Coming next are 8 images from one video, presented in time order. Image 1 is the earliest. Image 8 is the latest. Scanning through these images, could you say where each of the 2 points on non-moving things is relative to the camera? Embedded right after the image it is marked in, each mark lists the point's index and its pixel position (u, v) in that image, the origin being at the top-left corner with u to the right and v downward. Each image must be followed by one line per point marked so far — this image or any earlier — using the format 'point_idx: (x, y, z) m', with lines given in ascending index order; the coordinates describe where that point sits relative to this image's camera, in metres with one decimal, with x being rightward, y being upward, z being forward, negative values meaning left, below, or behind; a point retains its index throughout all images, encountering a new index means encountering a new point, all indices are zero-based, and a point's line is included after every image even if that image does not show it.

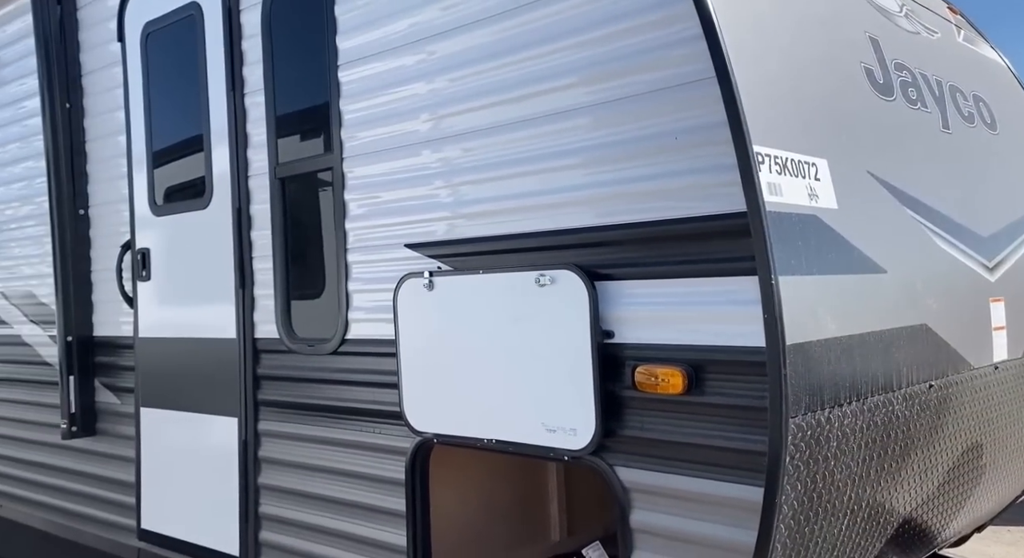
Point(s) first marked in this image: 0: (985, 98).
0: (+1.4, +0.5, +2.4) m
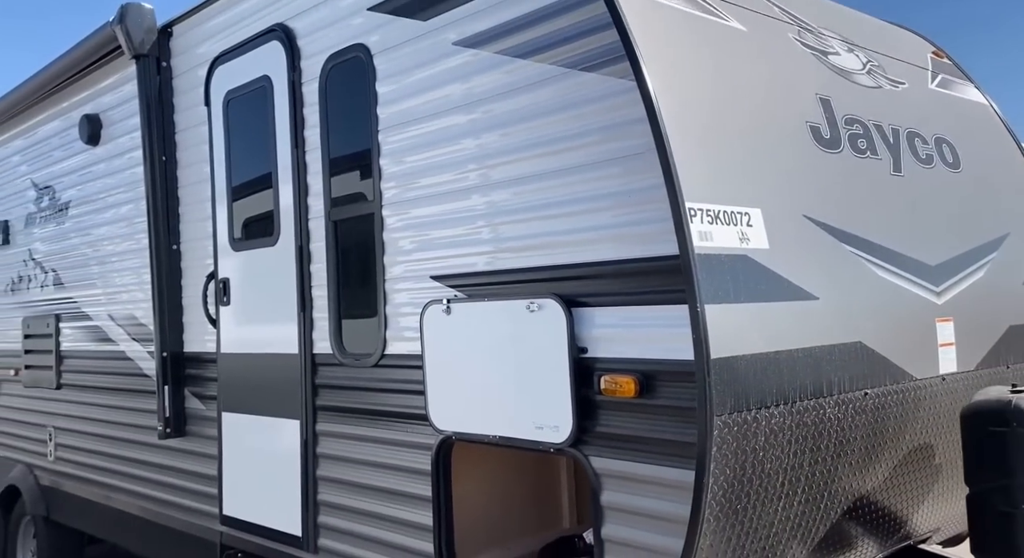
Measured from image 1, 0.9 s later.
0: (+1.4, +0.4, +2.7) m
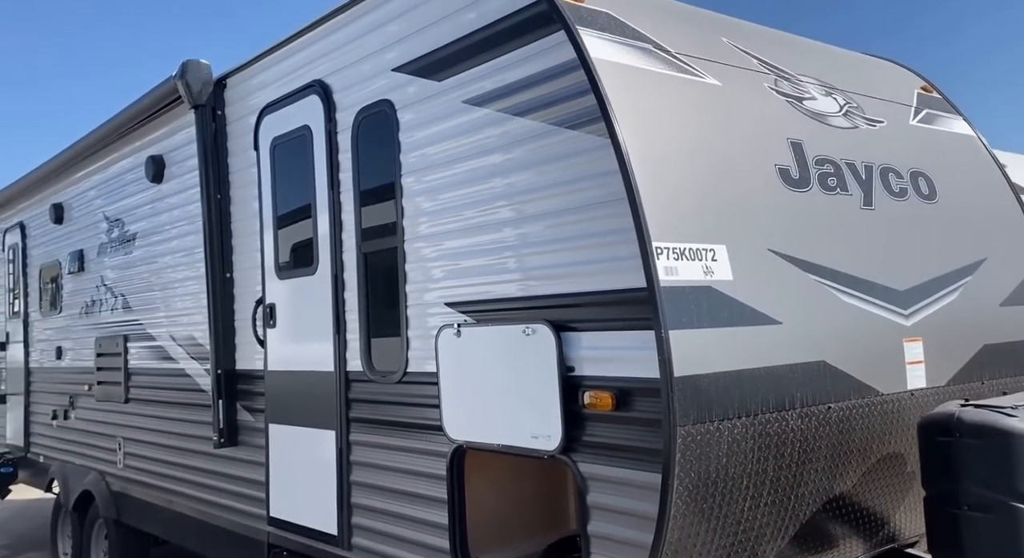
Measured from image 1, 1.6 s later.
0: (+1.4, +0.4, +2.9) m
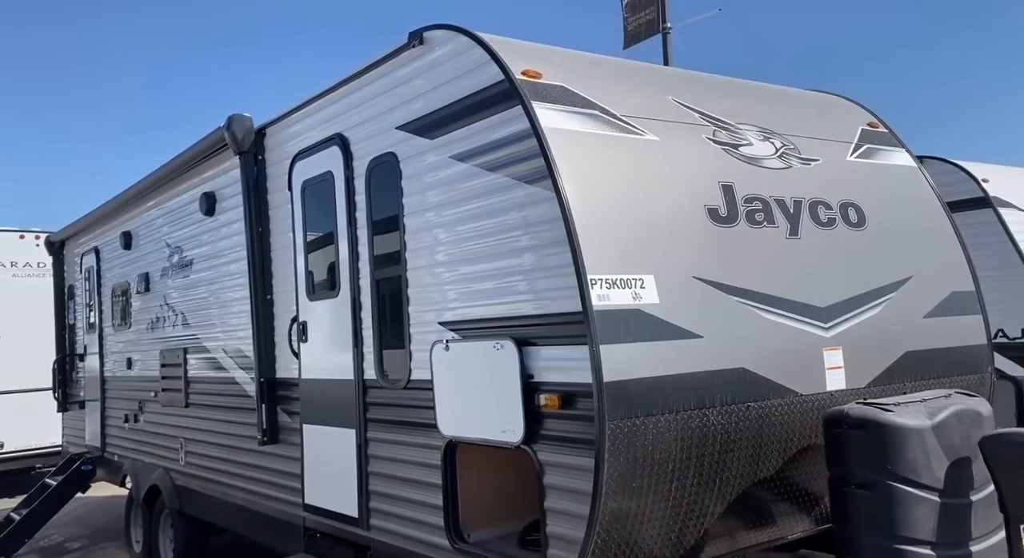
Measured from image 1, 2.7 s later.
0: (+1.4, +0.3, +3.4) m
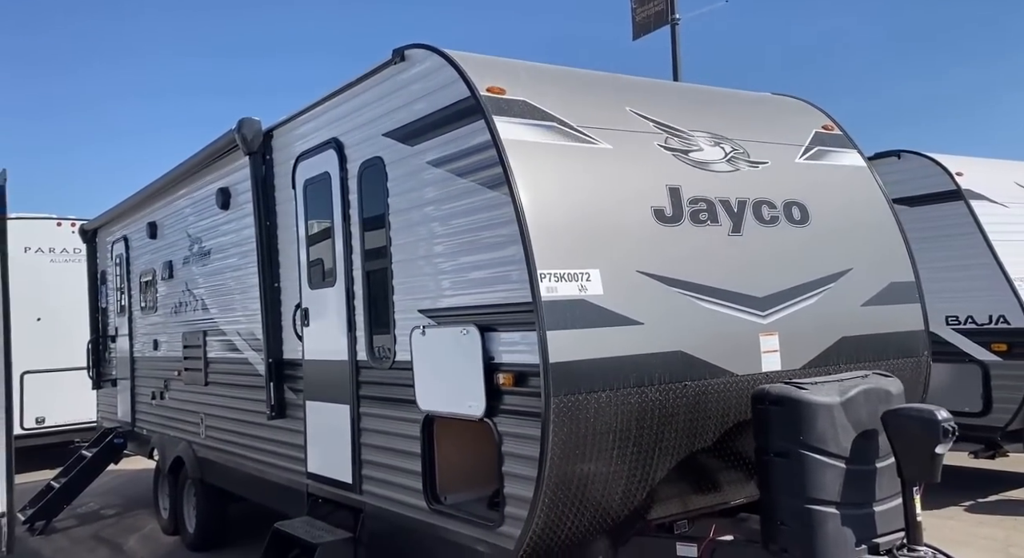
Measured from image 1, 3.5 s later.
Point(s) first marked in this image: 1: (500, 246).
0: (+1.3, +0.3, +3.7) m
1: (-0.1, +0.1, +3.1) m
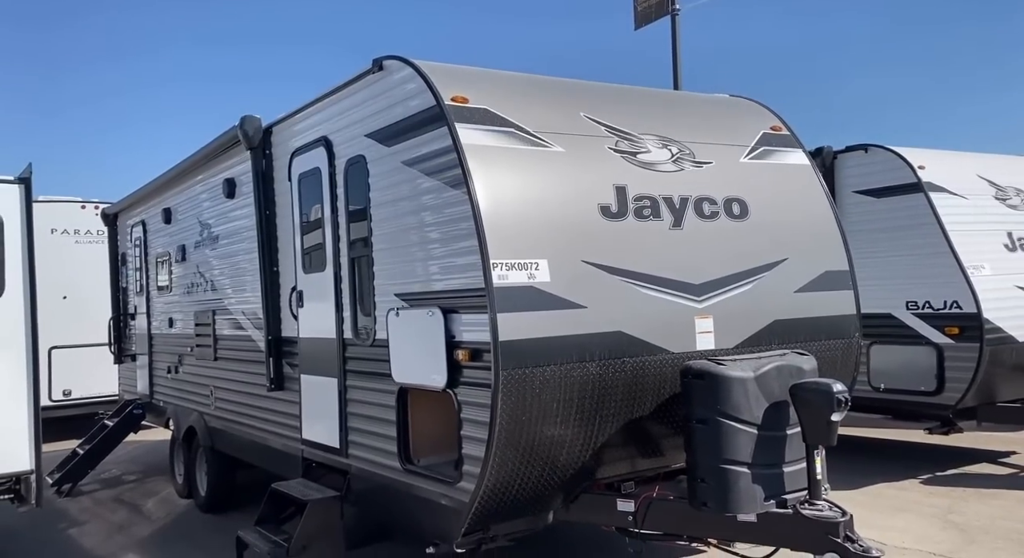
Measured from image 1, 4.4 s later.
0: (+1.1, +0.4, +4.1) m
1: (-0.2, +0.2, +3.5) m
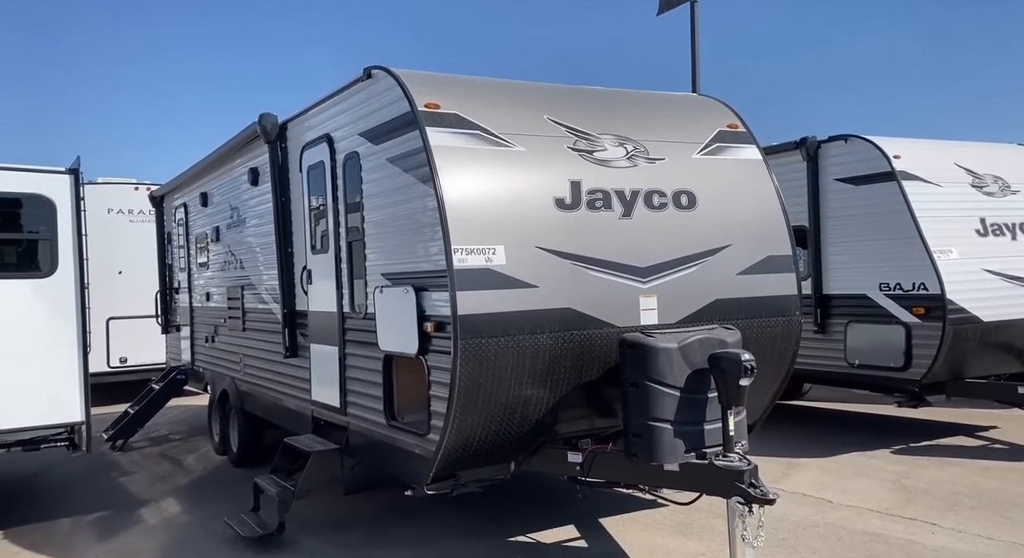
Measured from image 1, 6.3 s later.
0: (+1.0, +0.5, +4.6) m
1: (-0.4, +0.3, +4.1) m
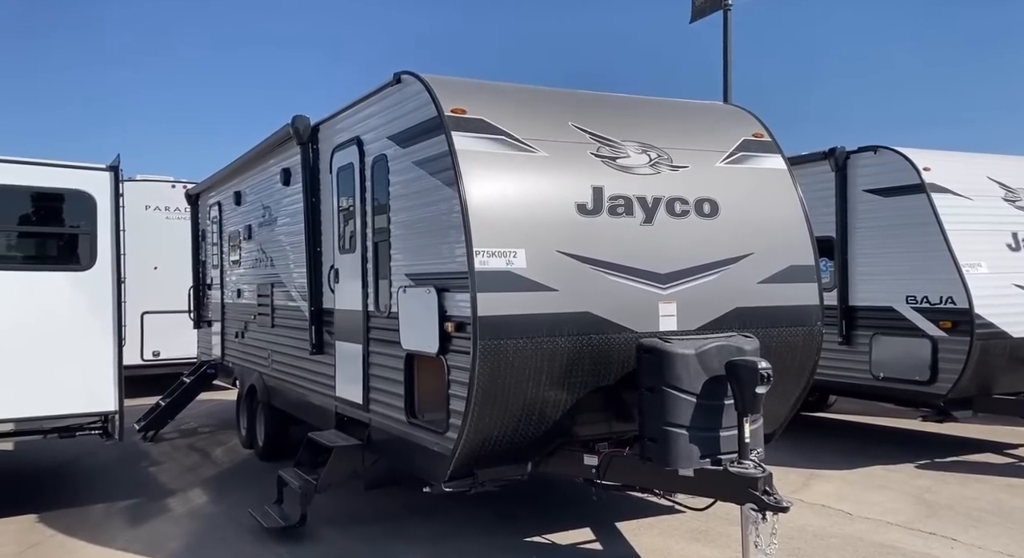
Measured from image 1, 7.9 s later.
0: (+1.1, +0.4, +4.6) m
1: (-0.3, +0.2, +4.2) m
